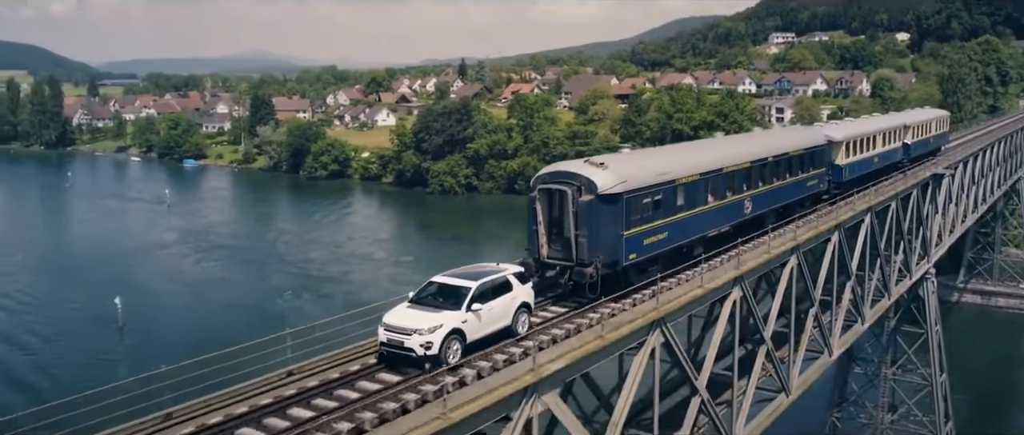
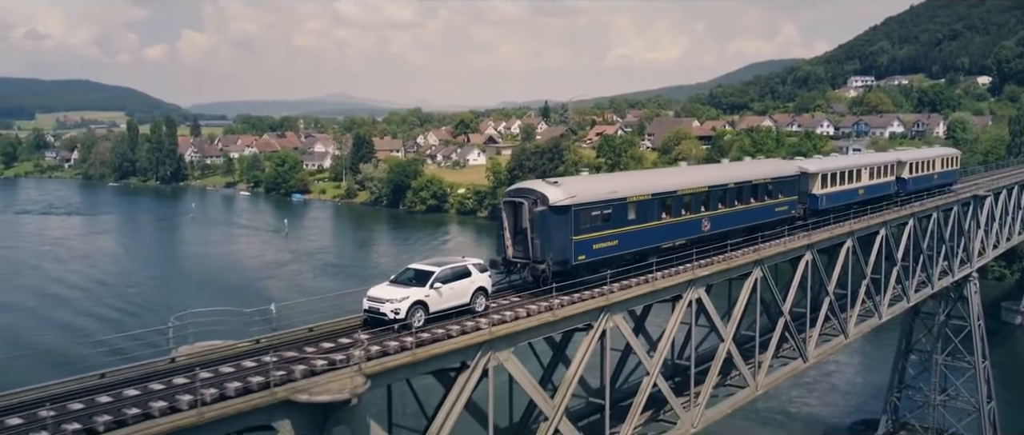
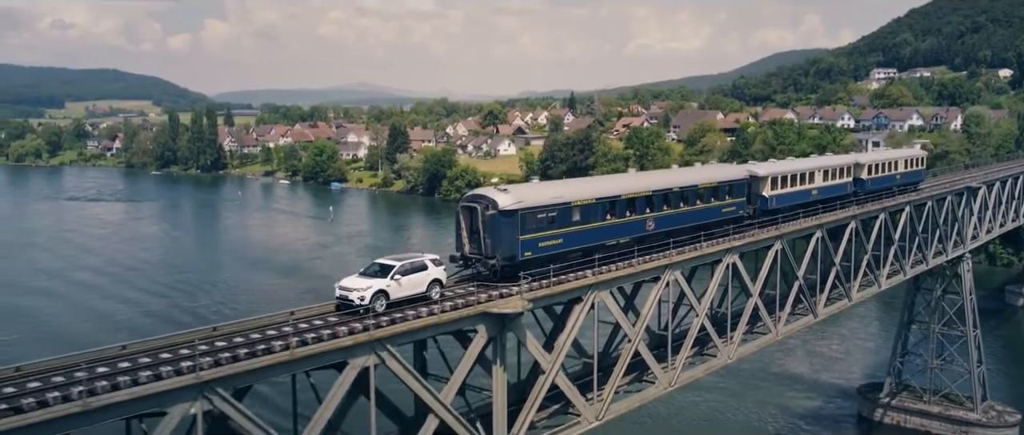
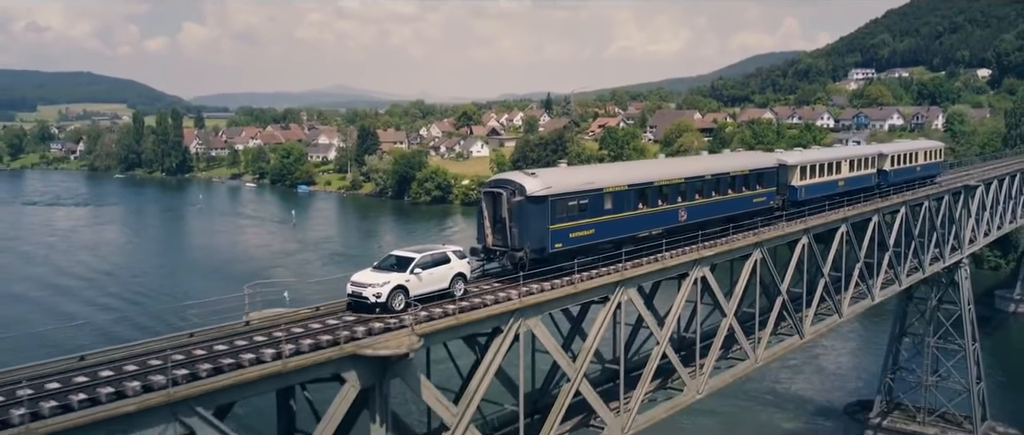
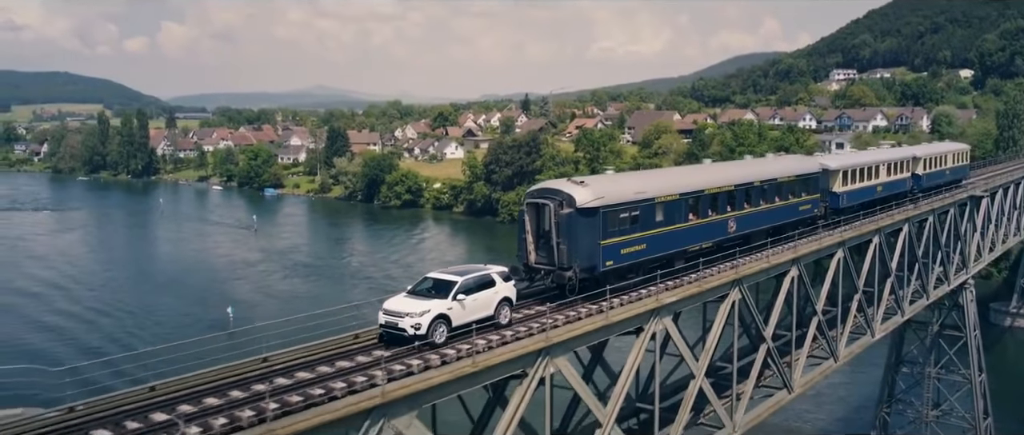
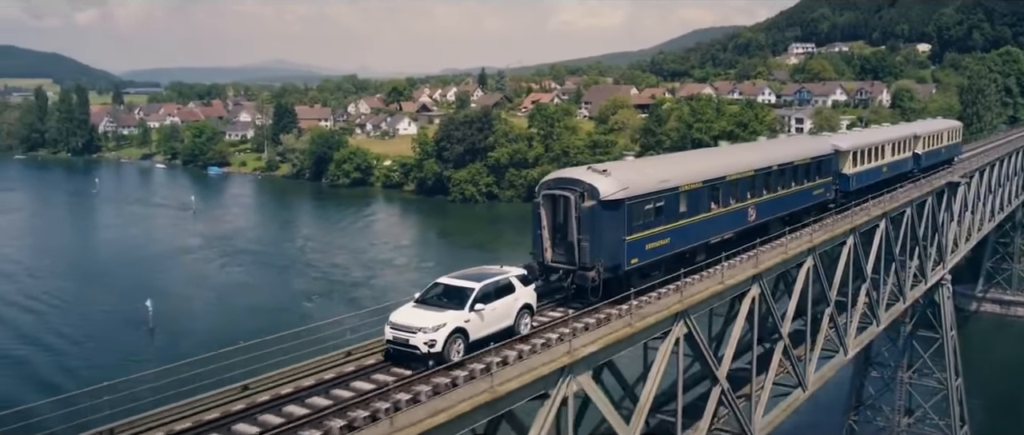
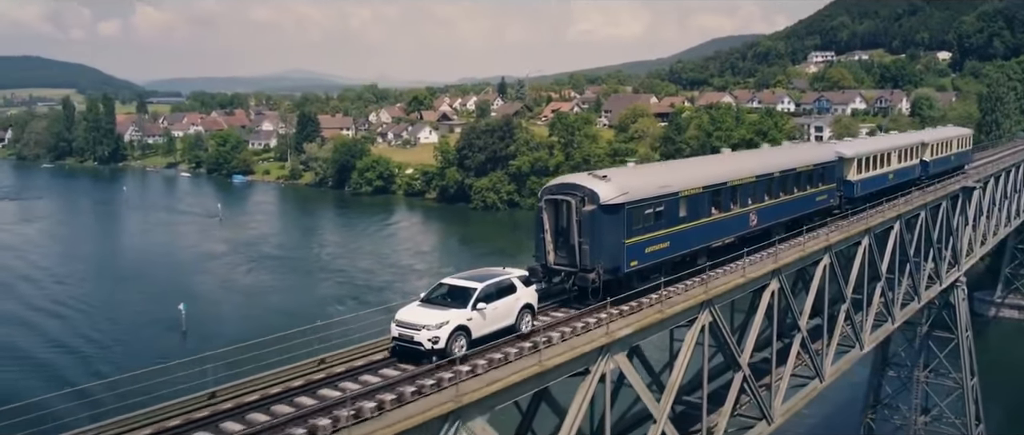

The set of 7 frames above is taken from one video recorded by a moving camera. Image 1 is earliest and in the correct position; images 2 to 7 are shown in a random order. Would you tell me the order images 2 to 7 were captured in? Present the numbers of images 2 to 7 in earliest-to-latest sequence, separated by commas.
6, 7, 5, 2, 4, 3
